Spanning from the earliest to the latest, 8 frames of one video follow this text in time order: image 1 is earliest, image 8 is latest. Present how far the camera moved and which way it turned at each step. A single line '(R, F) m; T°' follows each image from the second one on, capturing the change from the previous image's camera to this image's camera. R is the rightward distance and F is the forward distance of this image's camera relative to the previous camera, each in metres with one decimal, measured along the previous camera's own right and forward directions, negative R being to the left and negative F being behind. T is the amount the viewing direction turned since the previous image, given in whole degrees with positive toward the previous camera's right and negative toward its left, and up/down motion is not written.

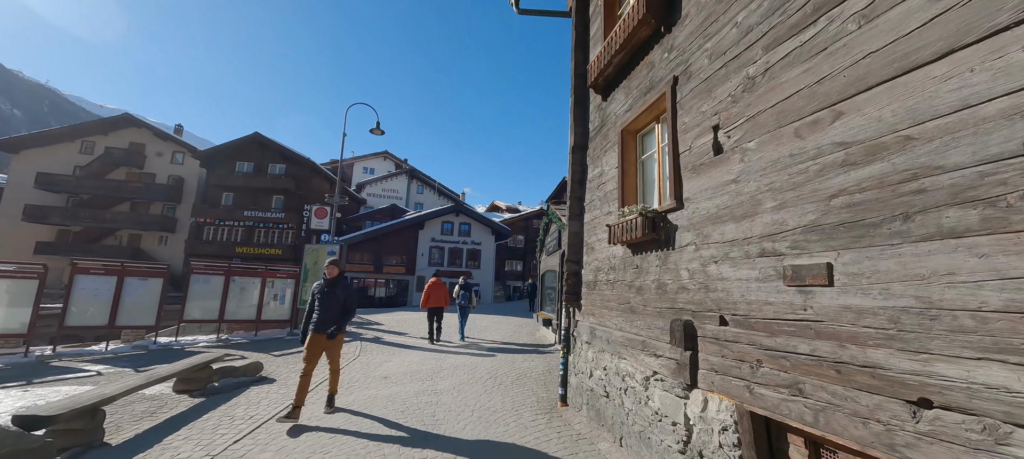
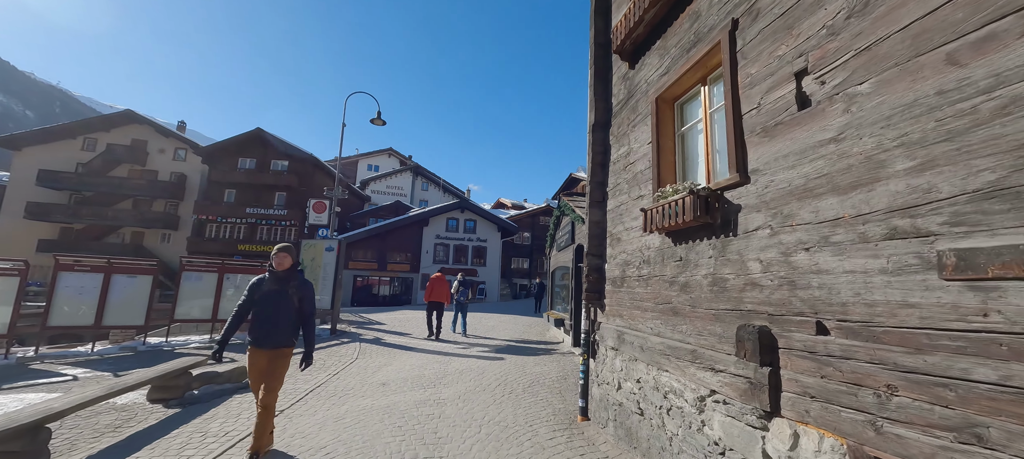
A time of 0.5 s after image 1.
(-0.1, +0.8) m; -1°
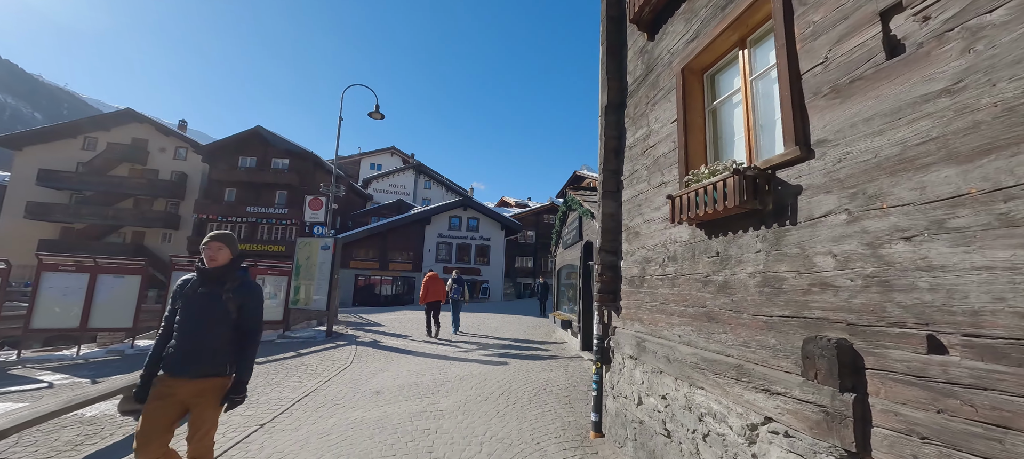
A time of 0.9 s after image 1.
(0.0, +0.6) m; -1°
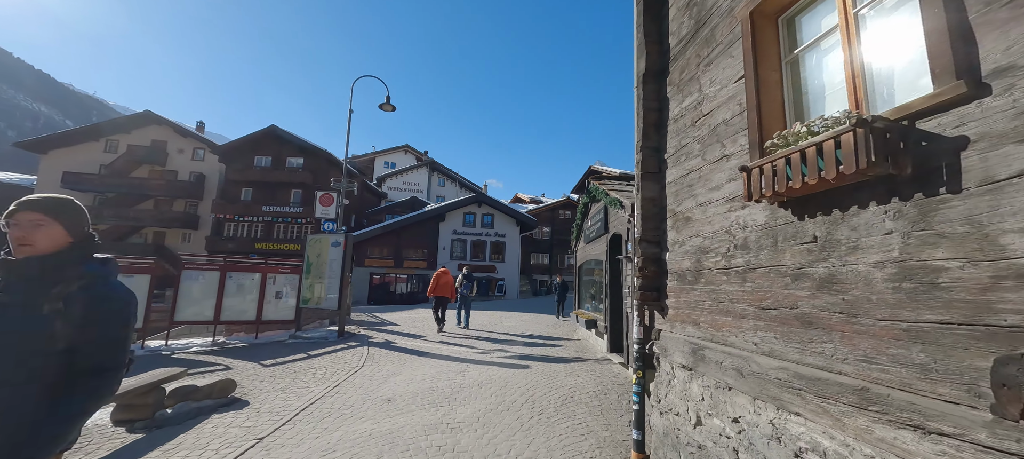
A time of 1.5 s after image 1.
(-0.1, +0.6) m; -2°
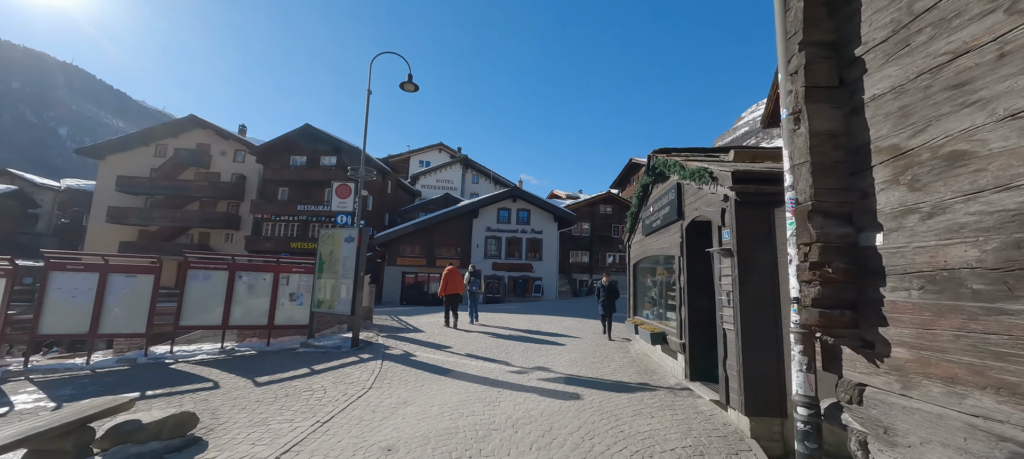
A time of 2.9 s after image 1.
(-0.1, +1.8) m; -6°
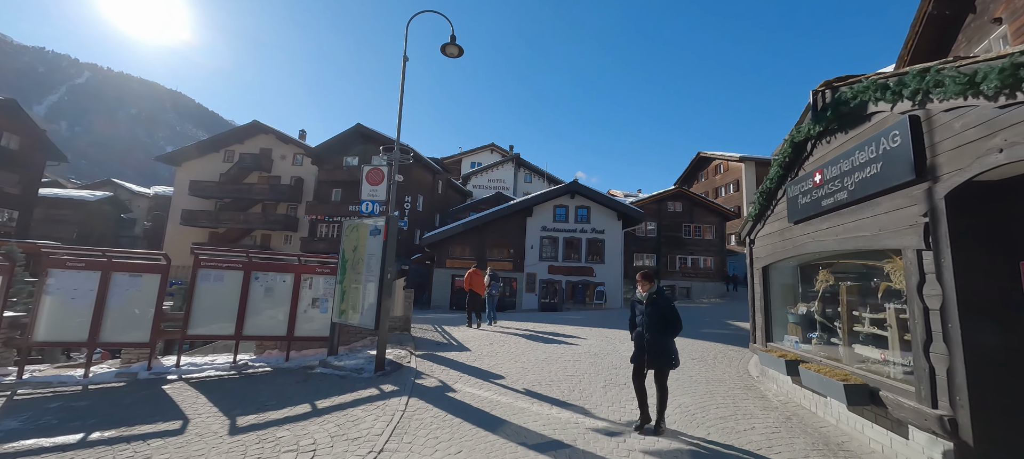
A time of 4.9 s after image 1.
(-0.4, +2.4) m; -8°
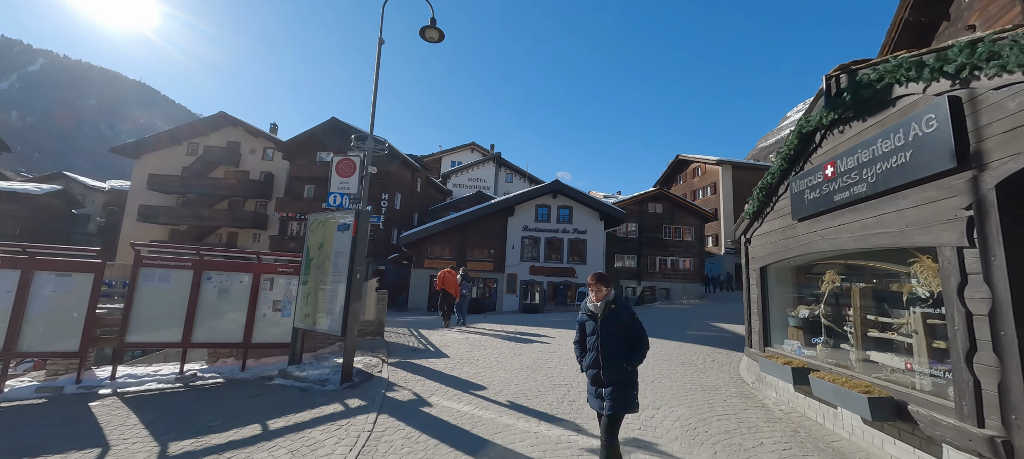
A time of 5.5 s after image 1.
(-0.1, +0.6) m; +3°
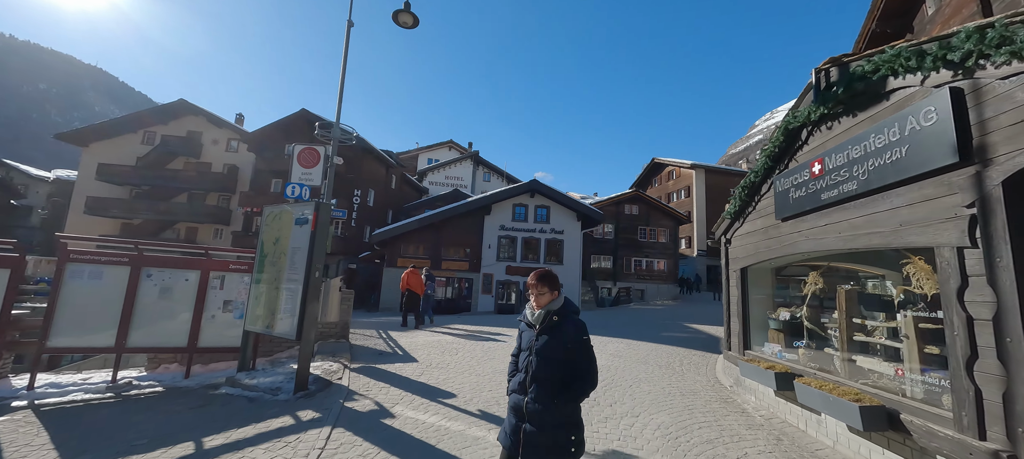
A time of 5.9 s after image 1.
(0.0, +0.4) m; +3°
